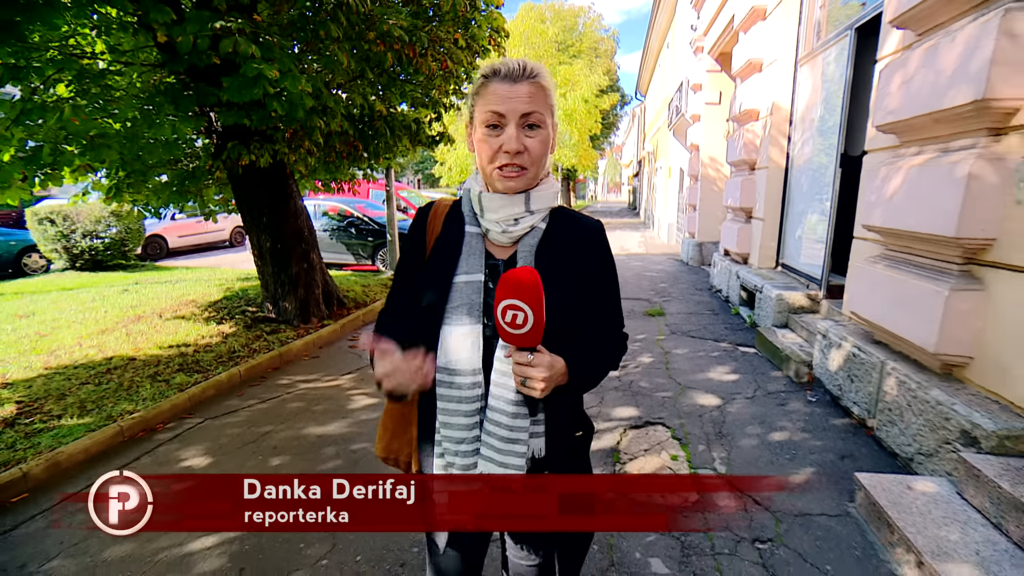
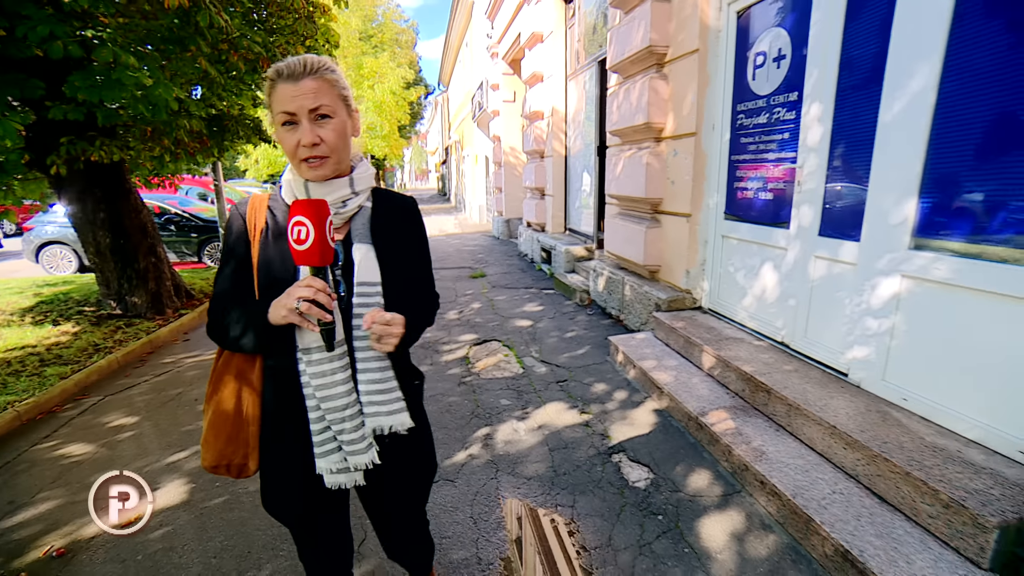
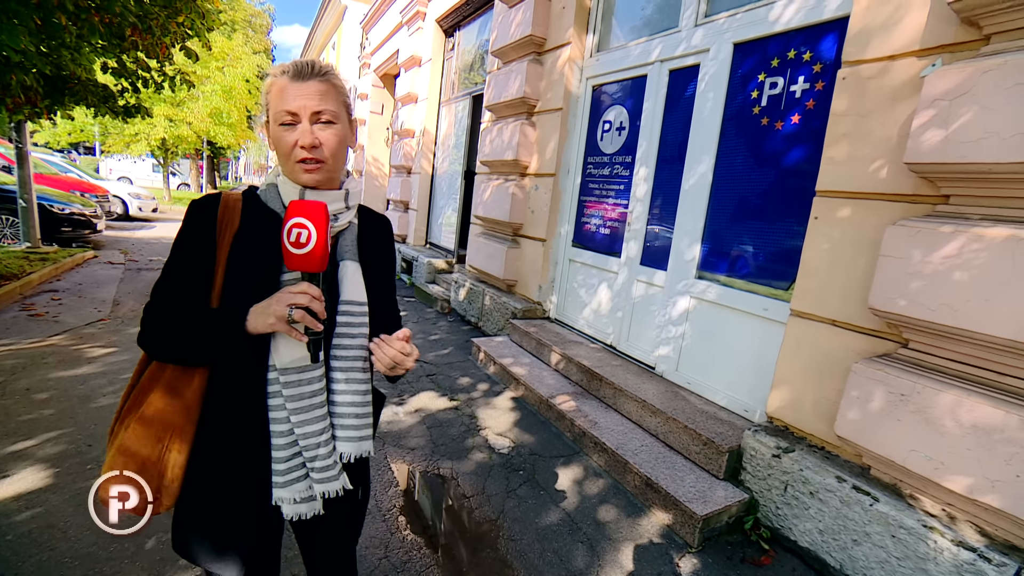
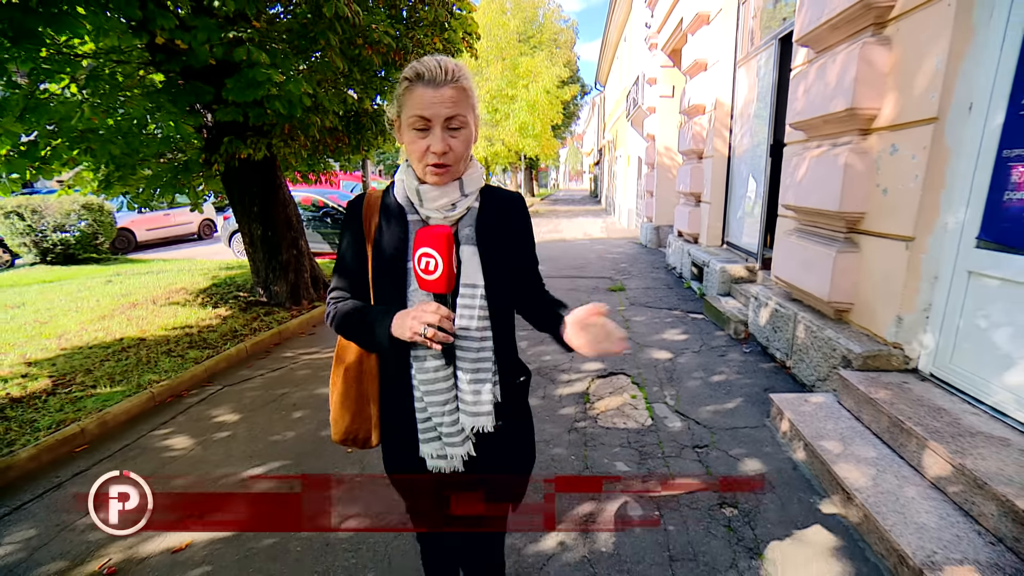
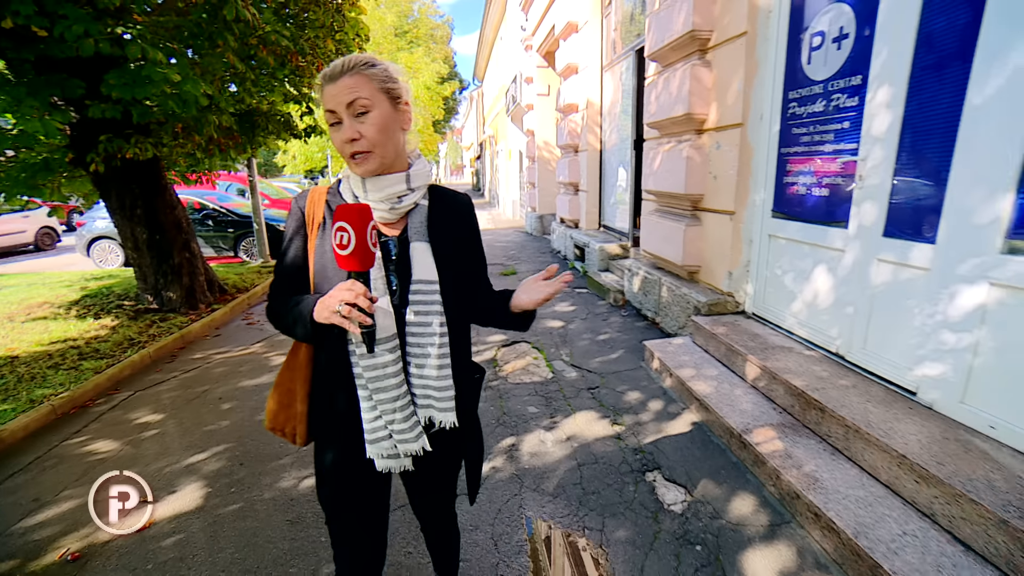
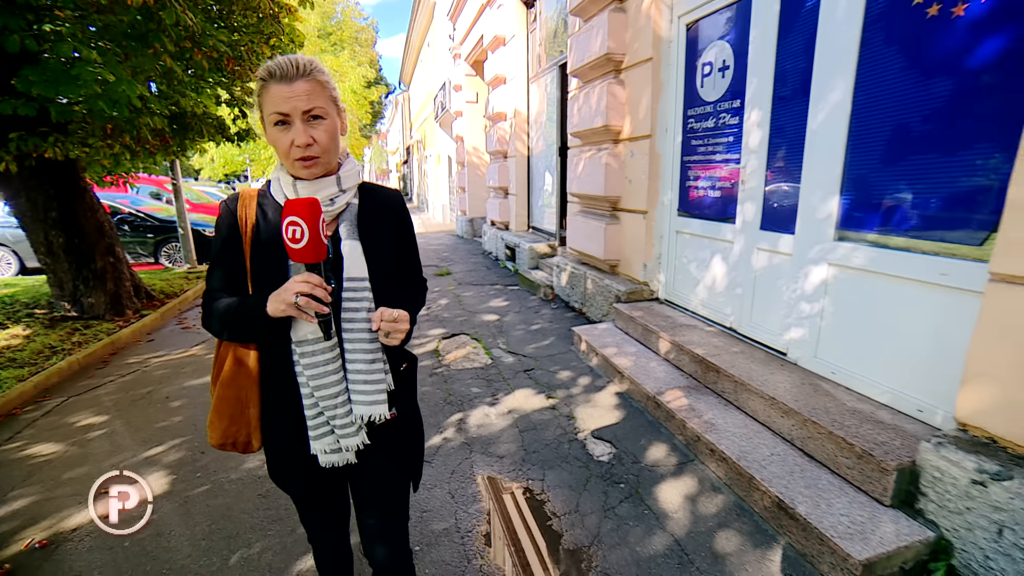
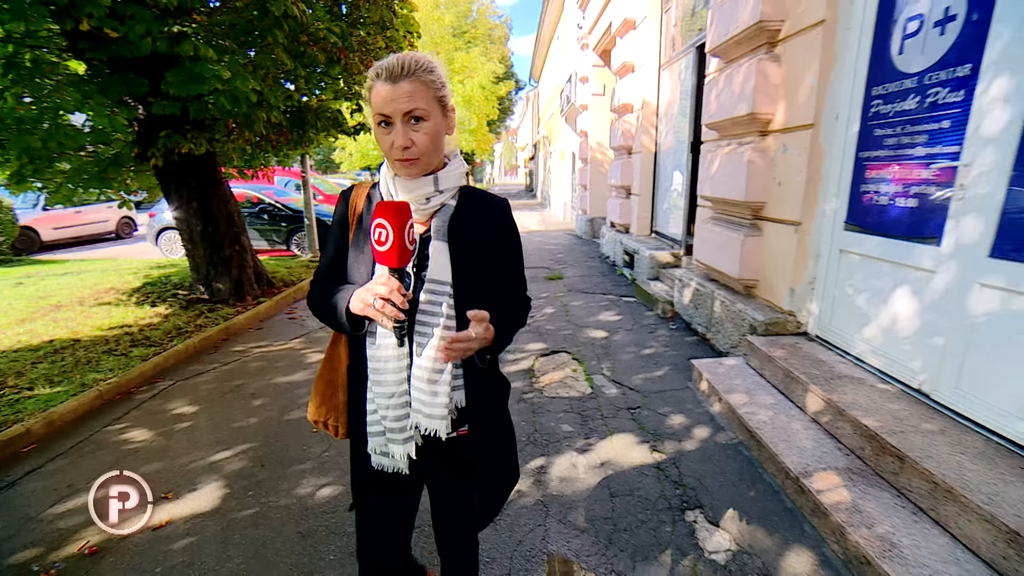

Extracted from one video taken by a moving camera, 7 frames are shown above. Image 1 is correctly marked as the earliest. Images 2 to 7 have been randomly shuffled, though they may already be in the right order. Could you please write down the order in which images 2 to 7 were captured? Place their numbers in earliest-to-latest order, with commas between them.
4, 7, 5, 2, 6, 3
